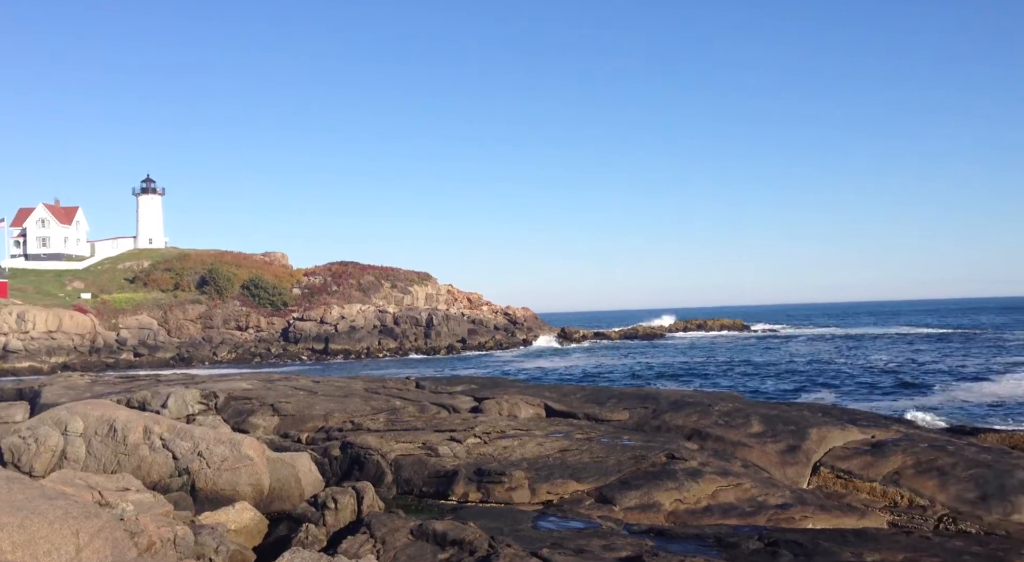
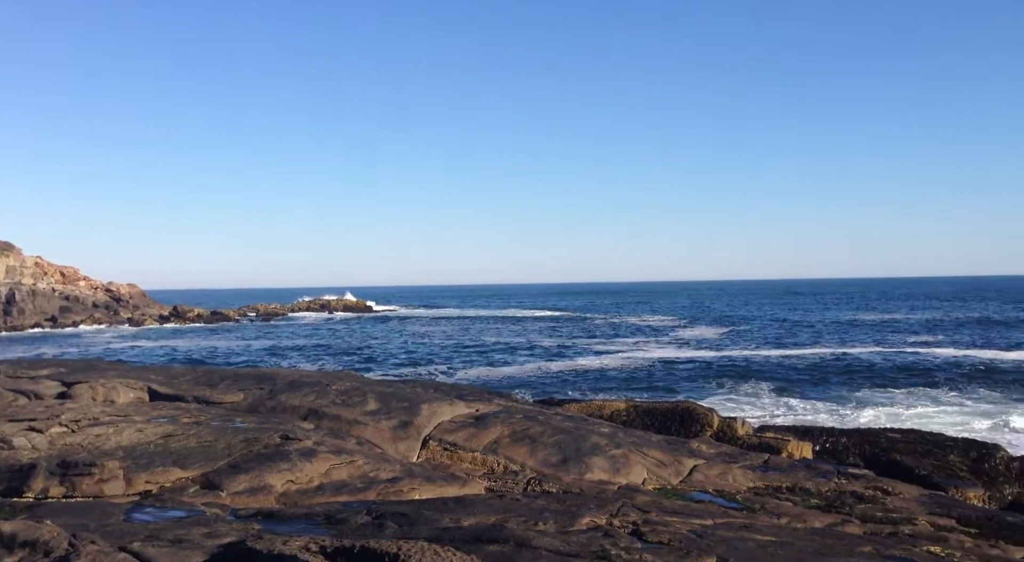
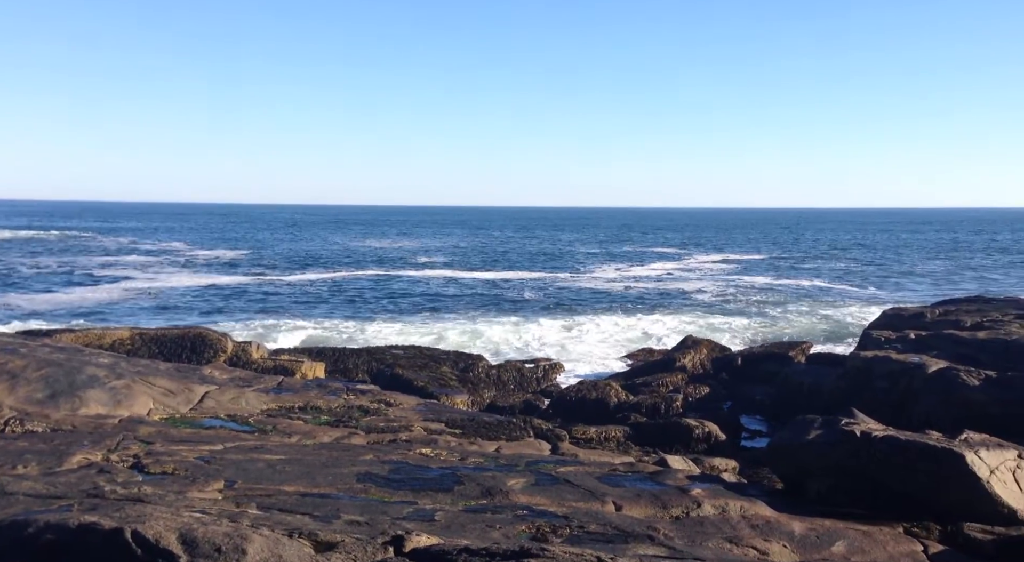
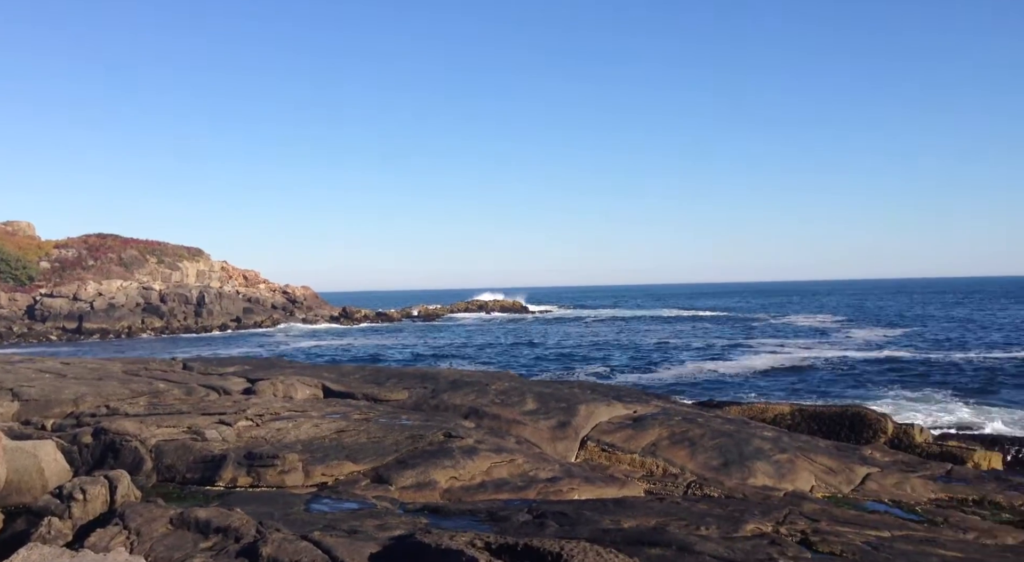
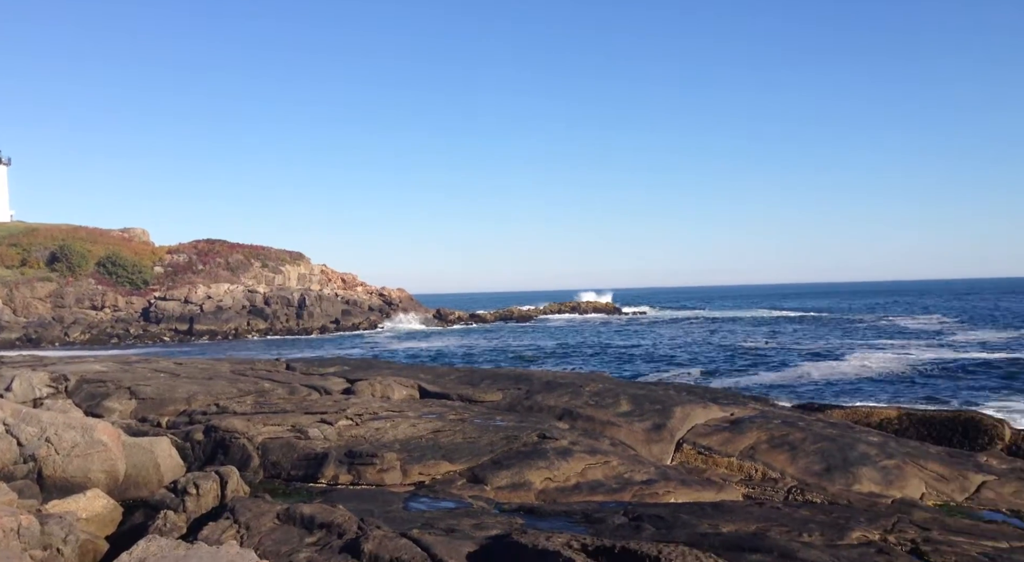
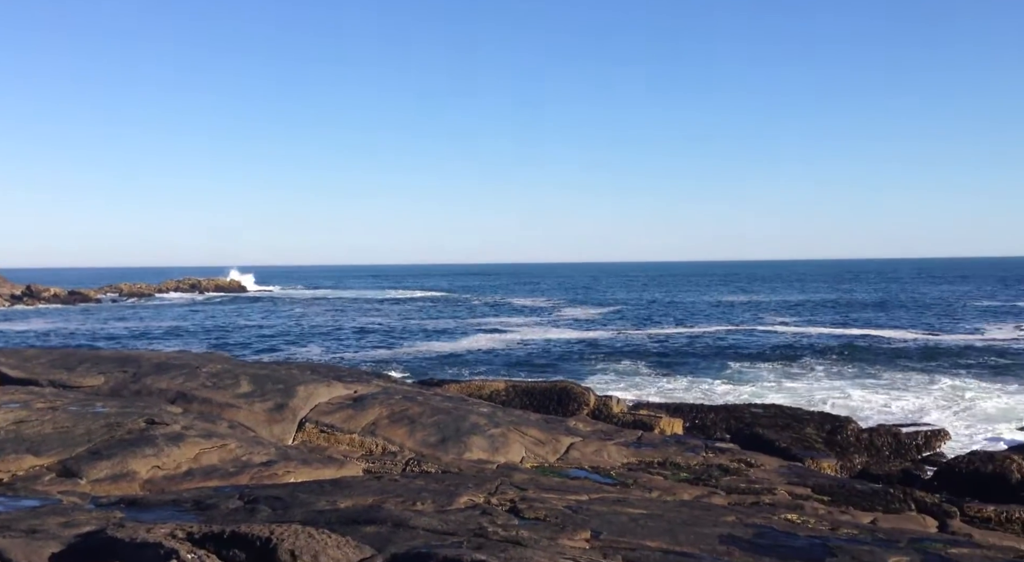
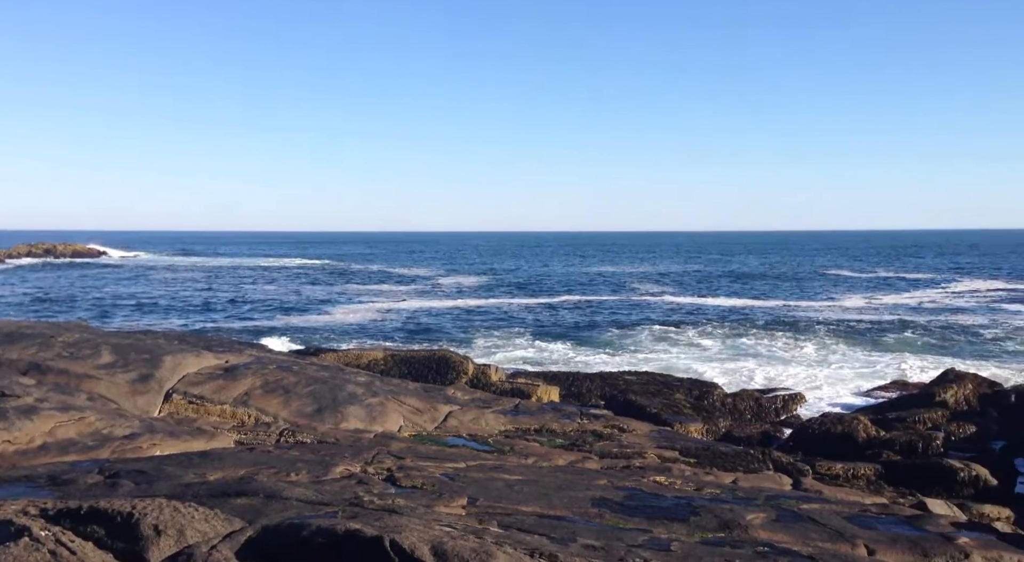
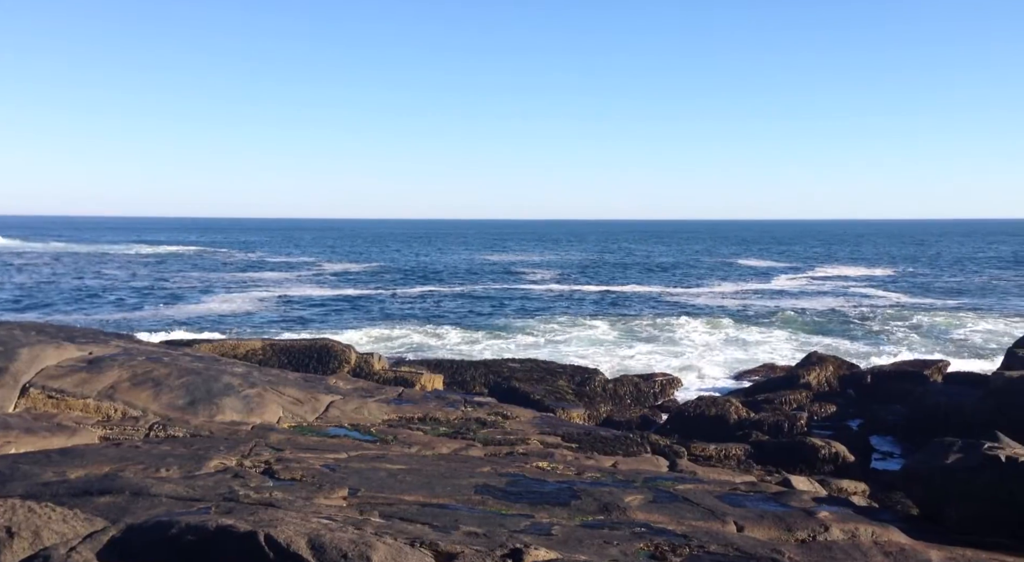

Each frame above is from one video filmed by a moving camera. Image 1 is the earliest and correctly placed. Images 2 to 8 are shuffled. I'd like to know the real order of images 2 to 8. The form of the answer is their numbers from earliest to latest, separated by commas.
5, 4, 2, 6, 7, 8, 3
